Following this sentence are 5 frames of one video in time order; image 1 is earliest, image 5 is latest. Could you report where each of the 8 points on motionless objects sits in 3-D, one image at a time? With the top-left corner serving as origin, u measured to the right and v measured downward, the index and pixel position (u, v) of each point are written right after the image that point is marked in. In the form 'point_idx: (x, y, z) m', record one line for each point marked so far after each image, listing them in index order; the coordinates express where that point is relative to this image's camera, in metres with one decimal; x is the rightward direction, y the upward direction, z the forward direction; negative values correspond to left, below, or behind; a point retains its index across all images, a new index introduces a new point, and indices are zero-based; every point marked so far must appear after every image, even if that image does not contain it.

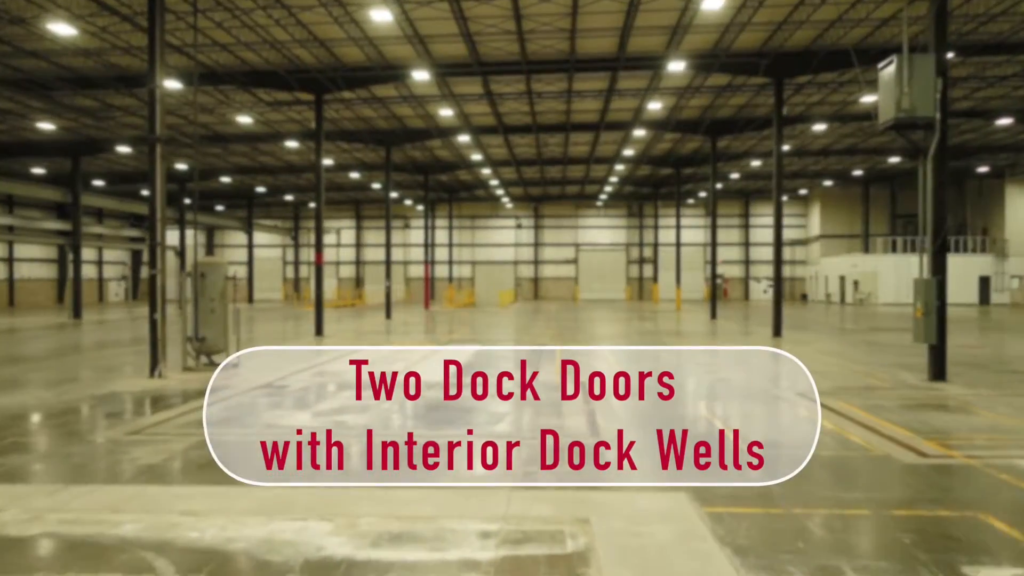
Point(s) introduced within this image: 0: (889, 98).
0: (+7.0, +3.5, +12.7) m
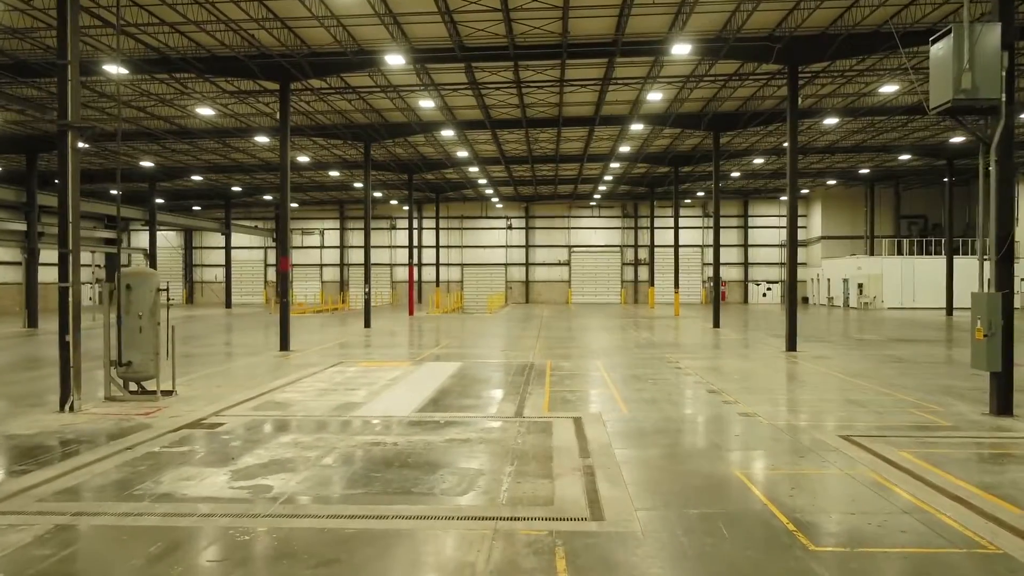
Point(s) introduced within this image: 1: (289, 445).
0: (+6.7, +3.3, +10.6) m
1: (-3.0, -2.1, +9.0) m
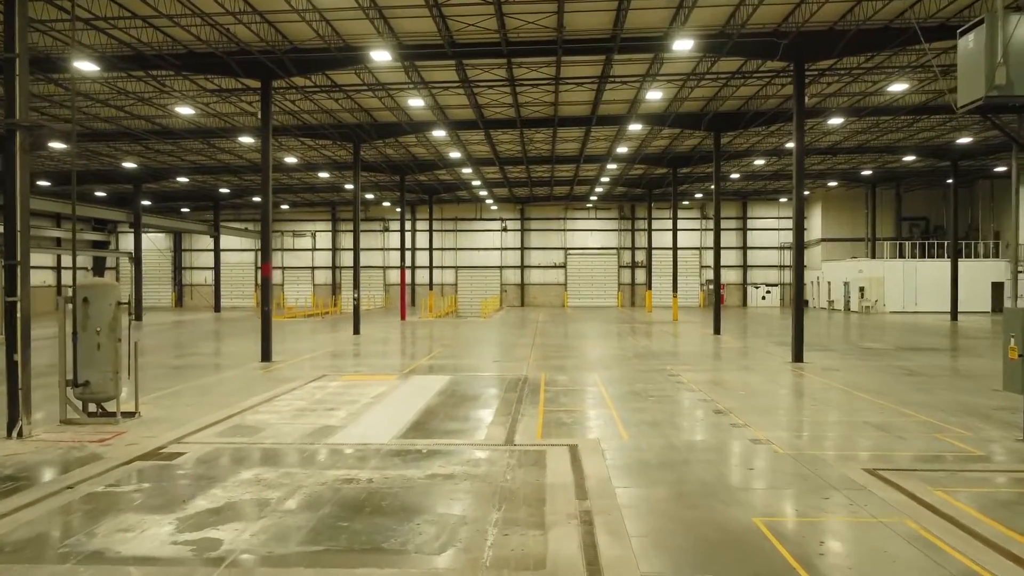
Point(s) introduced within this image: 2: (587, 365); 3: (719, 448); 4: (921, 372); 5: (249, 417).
0: (+6.6, +3.1, +9.7) m
1: (-3.1, -2.3, +8.0) m
2: (+2.2, -2.2, +19.6) m
3: (+3.0, -2.3, +9.6) m
4: (+10.6, -2.2, +17.5) m
5: (-4.6, -2.3, +11.8) m
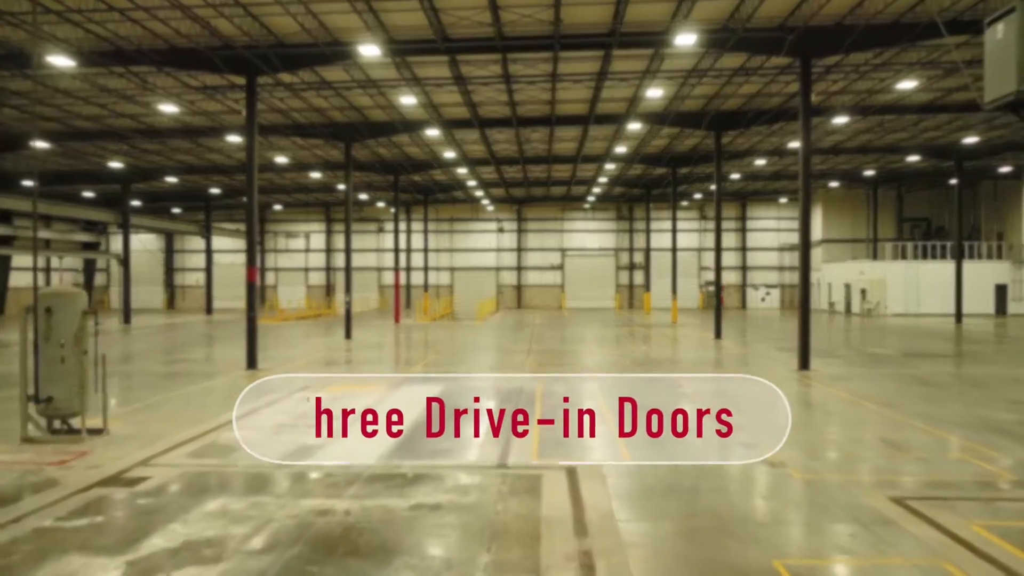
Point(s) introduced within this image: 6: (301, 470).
0: (+6.5, +2.9, +9.0) m
1: (-3.2, -2.5, +7.3) m
2: (+2.0, -2.4, +18.9) m
3: (+2.9, -2.4, +8.9) m
4: (+10.5, -2.3, +16.8) m
5: (-4.7, -2.4, +11.0) m
6: (-2.8, -2.4, +9.0) m
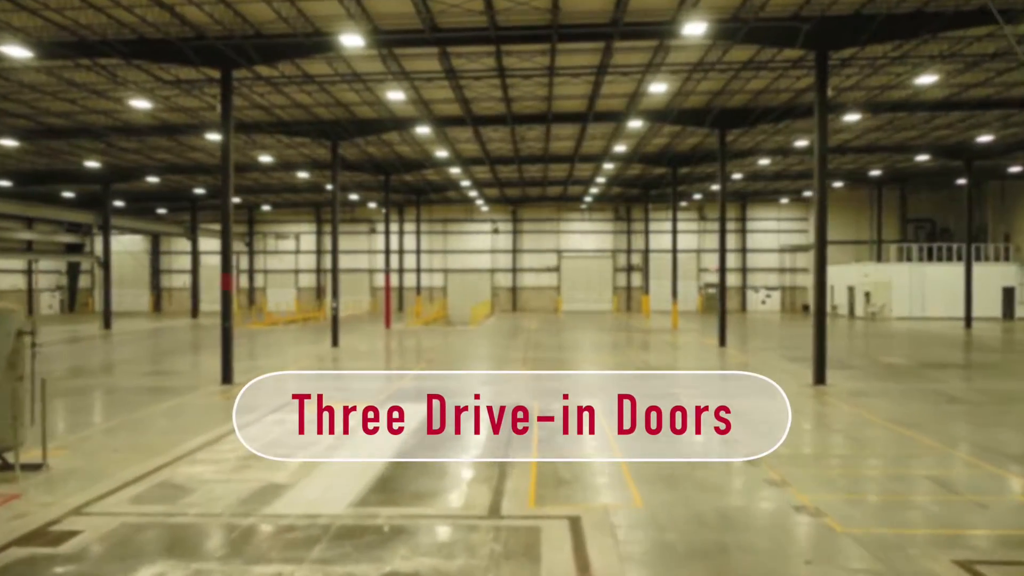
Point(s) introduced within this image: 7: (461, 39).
0: (+6.4, +2.7, +7.7) m
1: (-3.3, -2.7, +6.0) m
2: (+1.9, -2.6, +17.6) m
3: (+2.8, -2.6, +7.7) m
4: (+10.4, -2.5, +15.6) m
5: (-4.8, -2.6, +9.7) m
6: (-2.9, -2.7, +7.8) m
7: (-1.2, +6.2, +16.7) m
